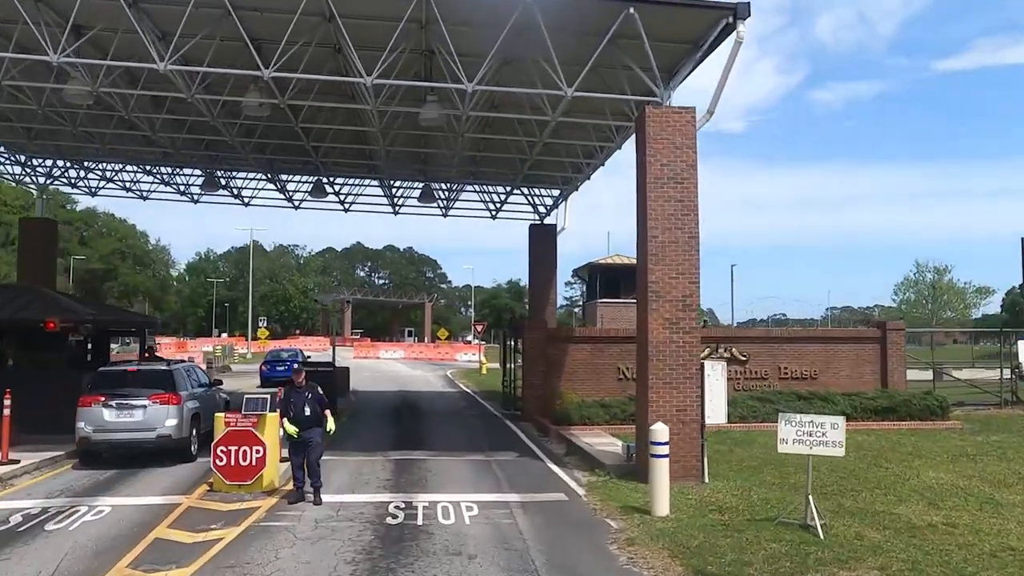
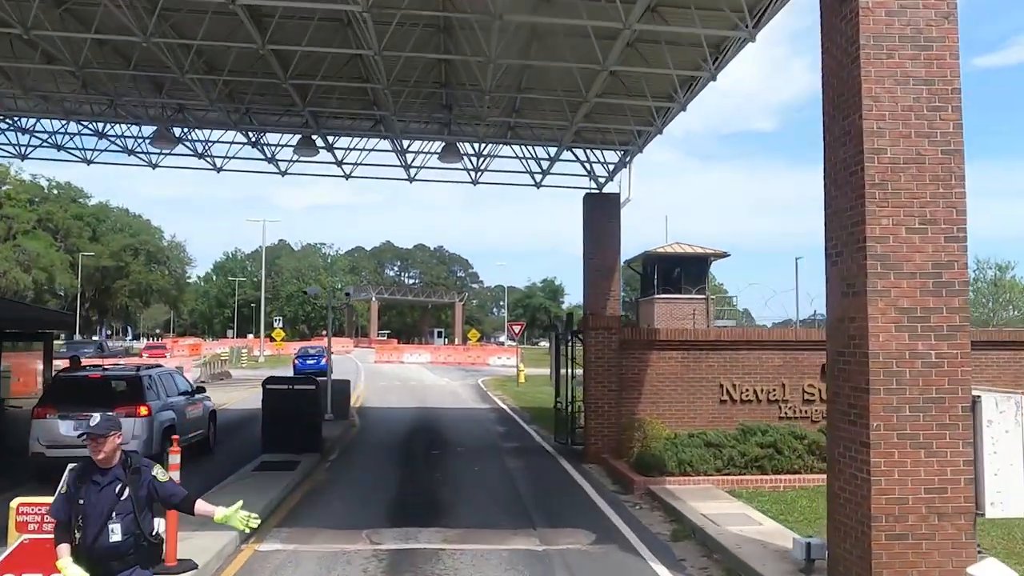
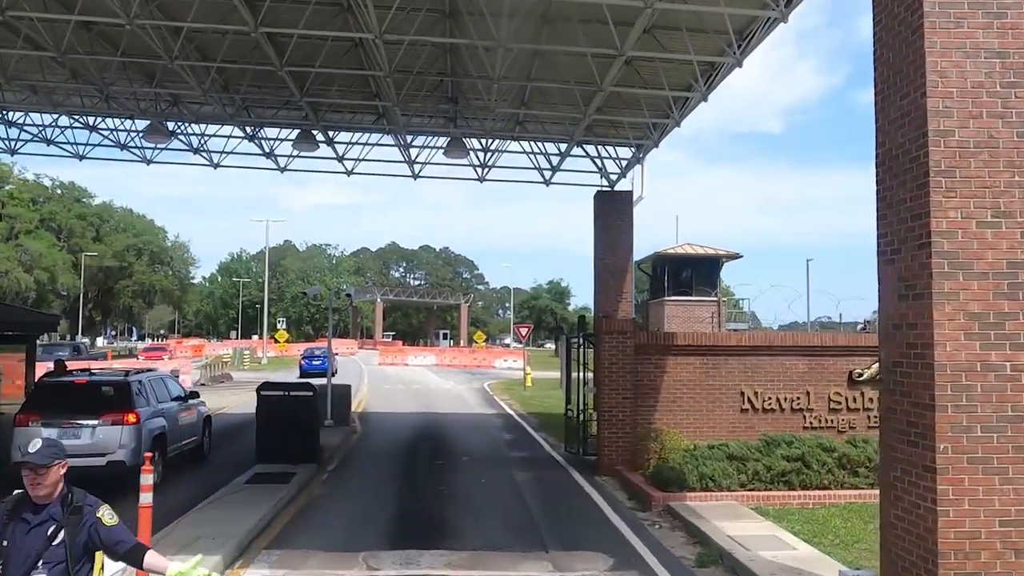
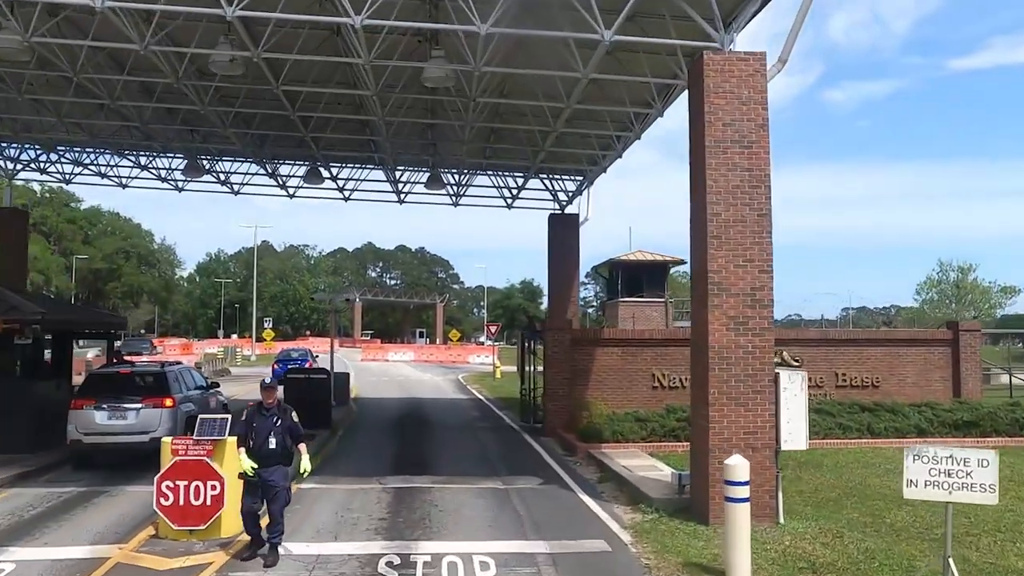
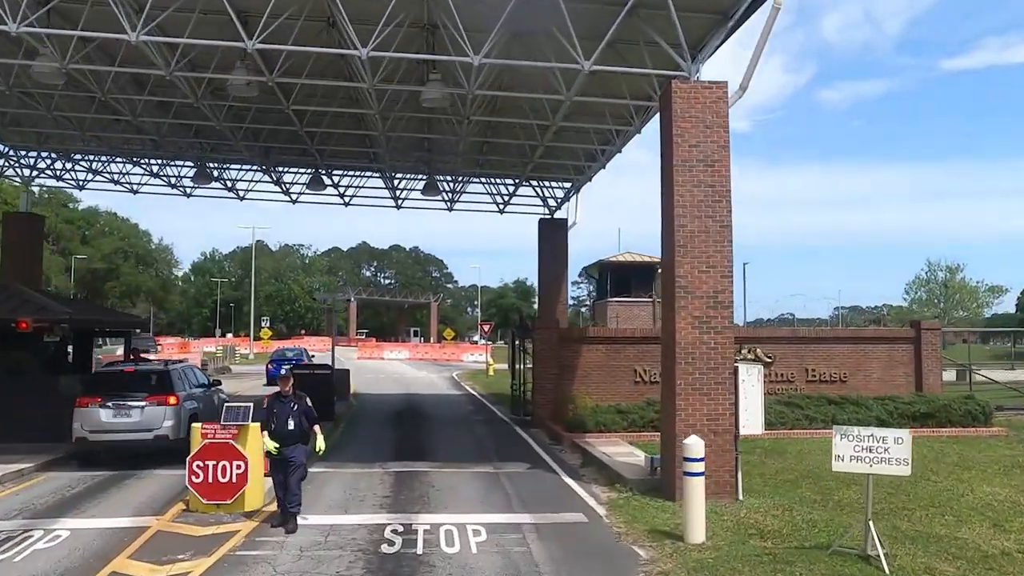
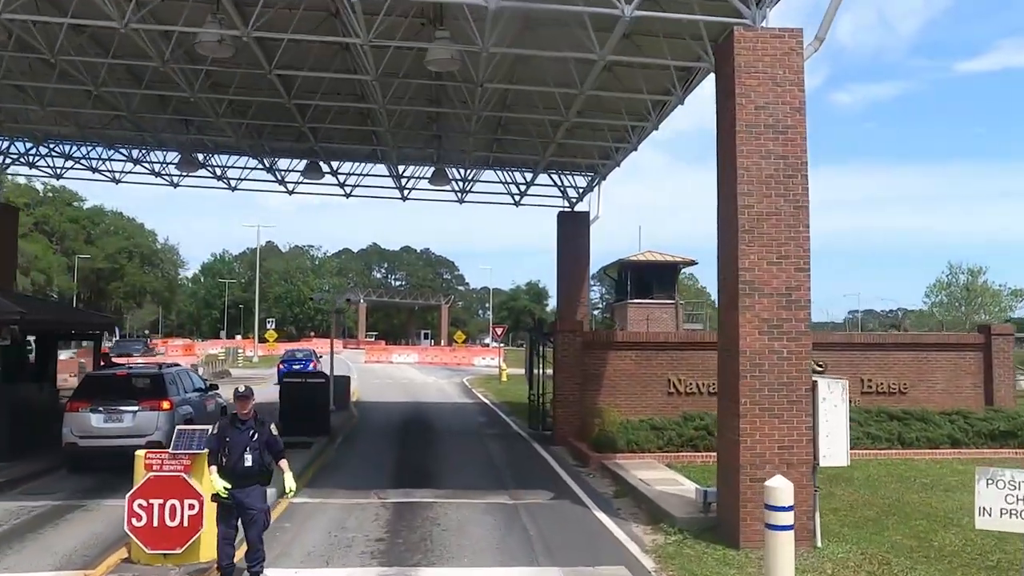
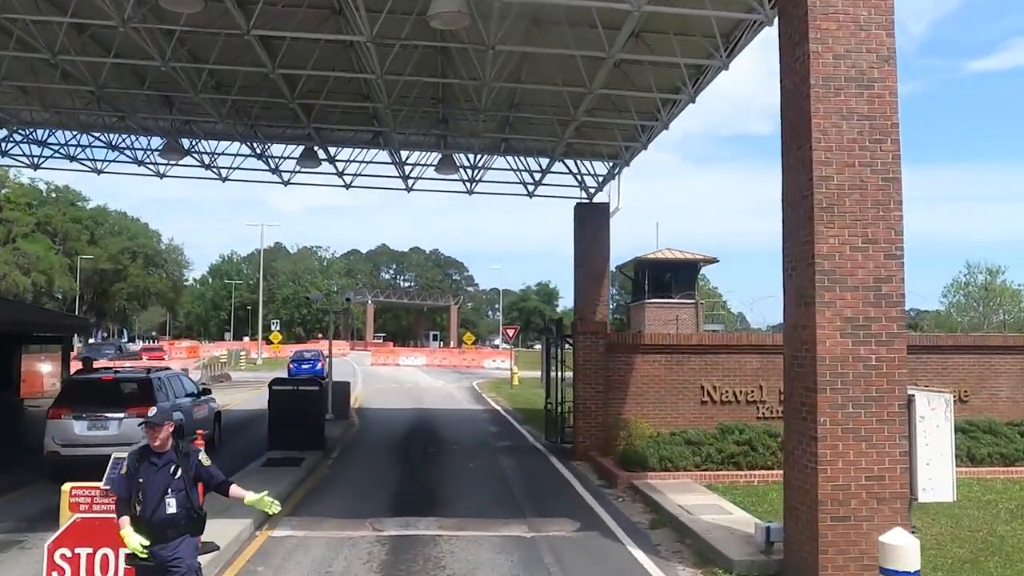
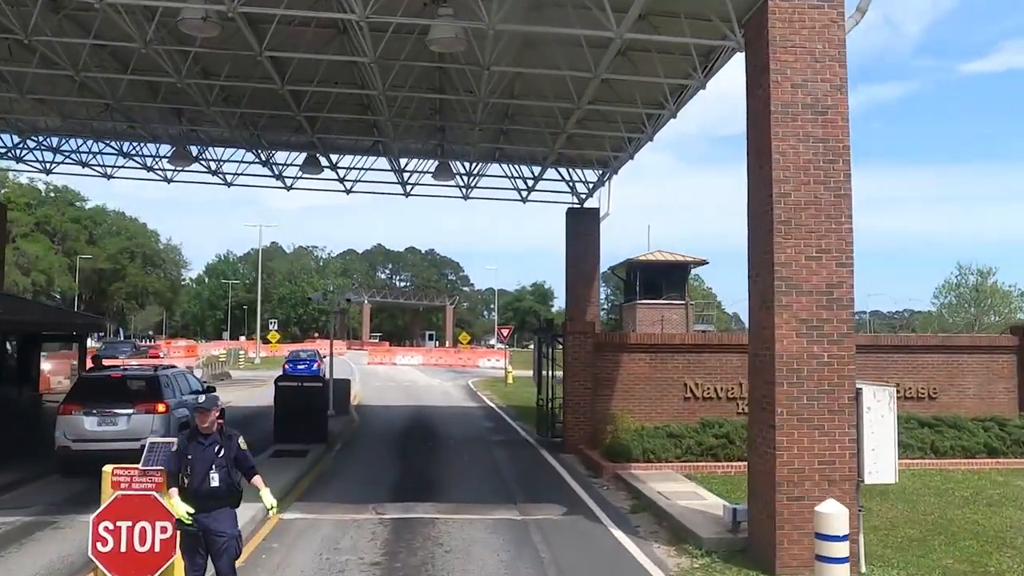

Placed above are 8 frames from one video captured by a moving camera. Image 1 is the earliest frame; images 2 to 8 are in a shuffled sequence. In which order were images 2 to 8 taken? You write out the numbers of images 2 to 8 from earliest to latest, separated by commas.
5, 4, 6, 8, 7, 2, 3
